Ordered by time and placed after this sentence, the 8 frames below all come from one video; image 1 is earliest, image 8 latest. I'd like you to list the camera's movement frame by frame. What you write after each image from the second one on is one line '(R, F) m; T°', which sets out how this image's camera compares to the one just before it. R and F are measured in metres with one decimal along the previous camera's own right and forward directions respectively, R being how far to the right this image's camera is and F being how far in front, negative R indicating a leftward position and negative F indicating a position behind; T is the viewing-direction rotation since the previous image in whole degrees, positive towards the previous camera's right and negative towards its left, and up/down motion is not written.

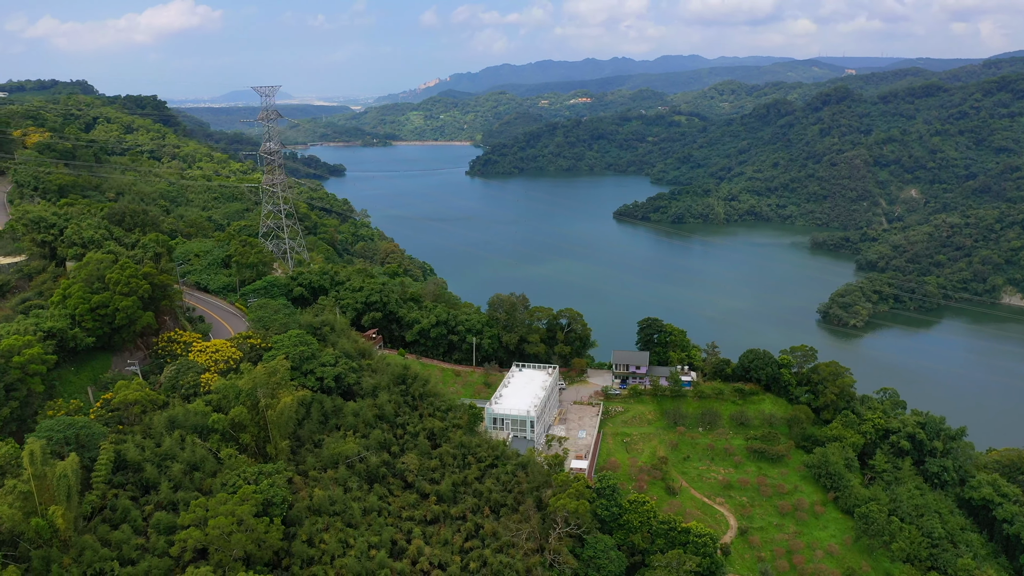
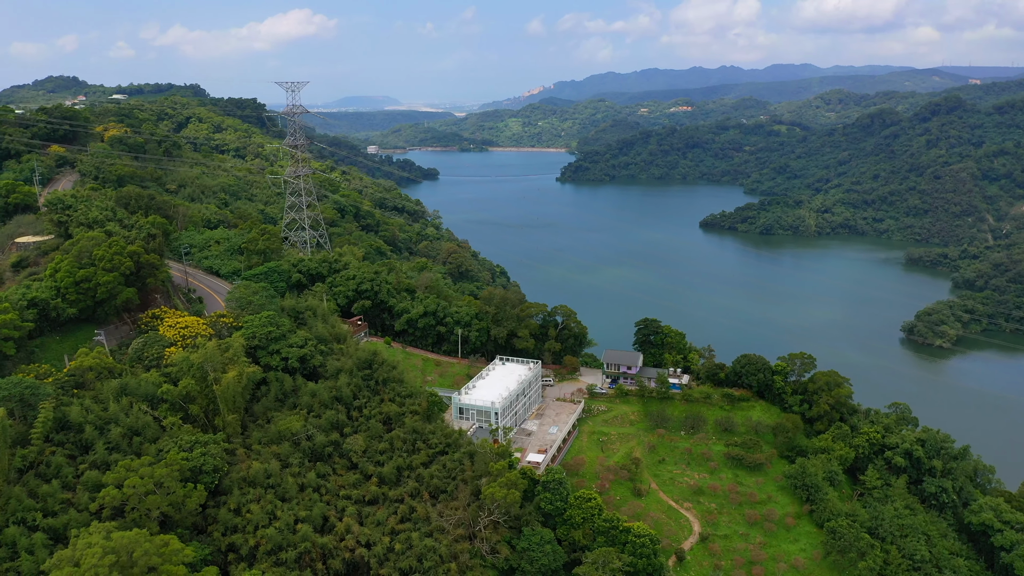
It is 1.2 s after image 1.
(+4.8, +0.2) m; -7°
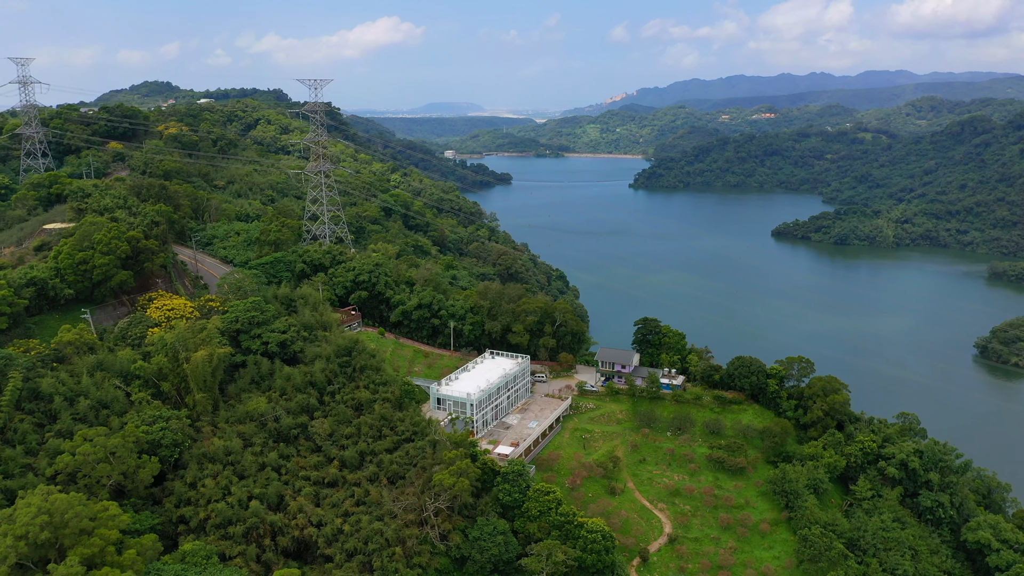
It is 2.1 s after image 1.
(+3.7, +0.1) m; -6°
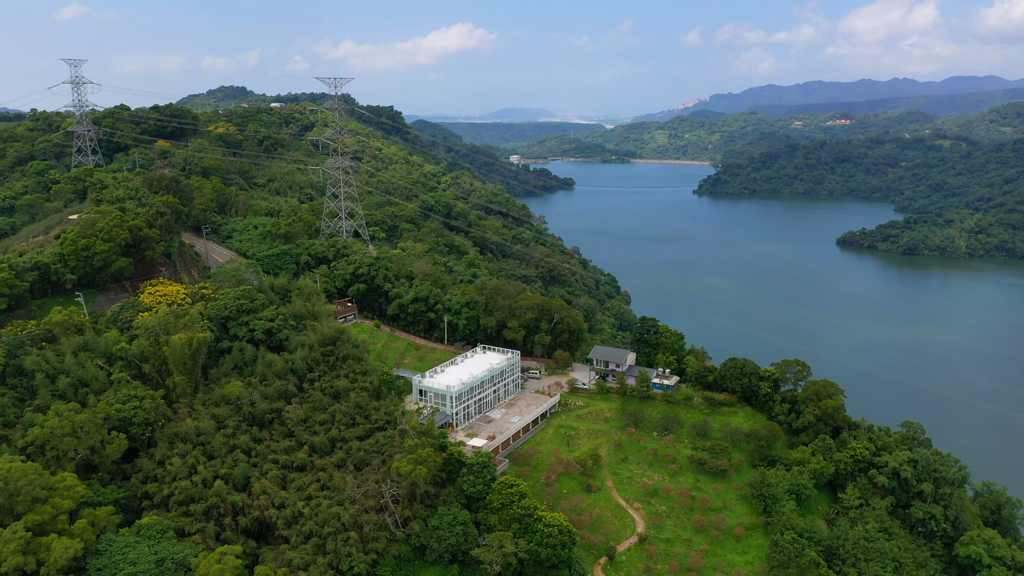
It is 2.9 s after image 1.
(+3.2, +0.1) m; -5°
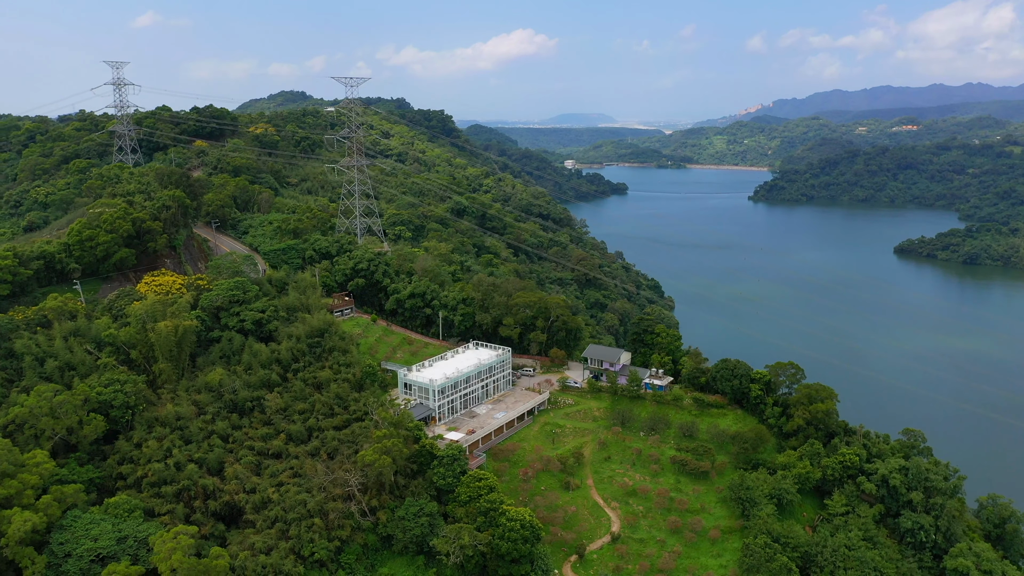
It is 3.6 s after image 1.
(+2.7, +0.1) m; -4°
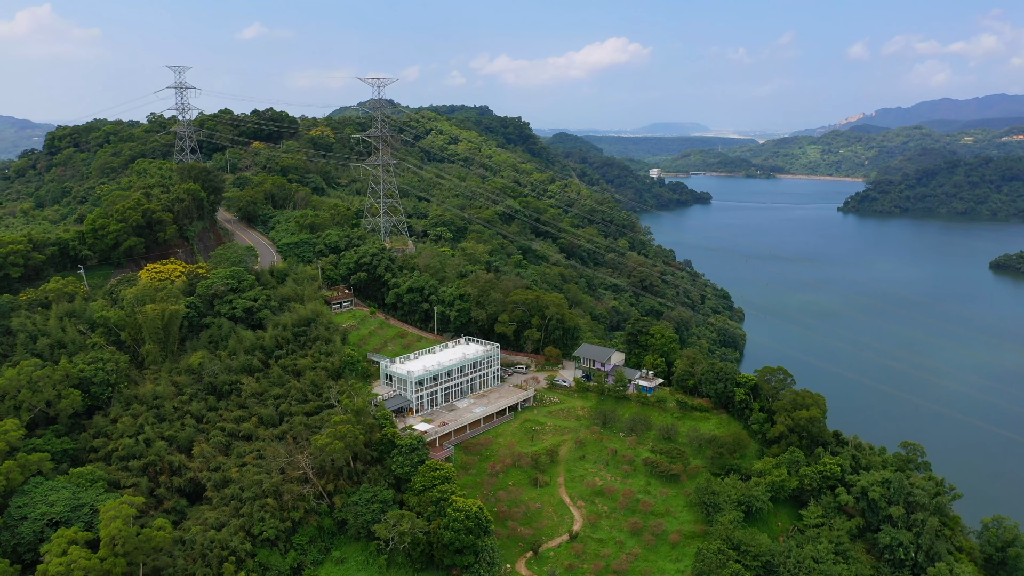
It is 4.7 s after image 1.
(+4.1, +0.2) m; -6°
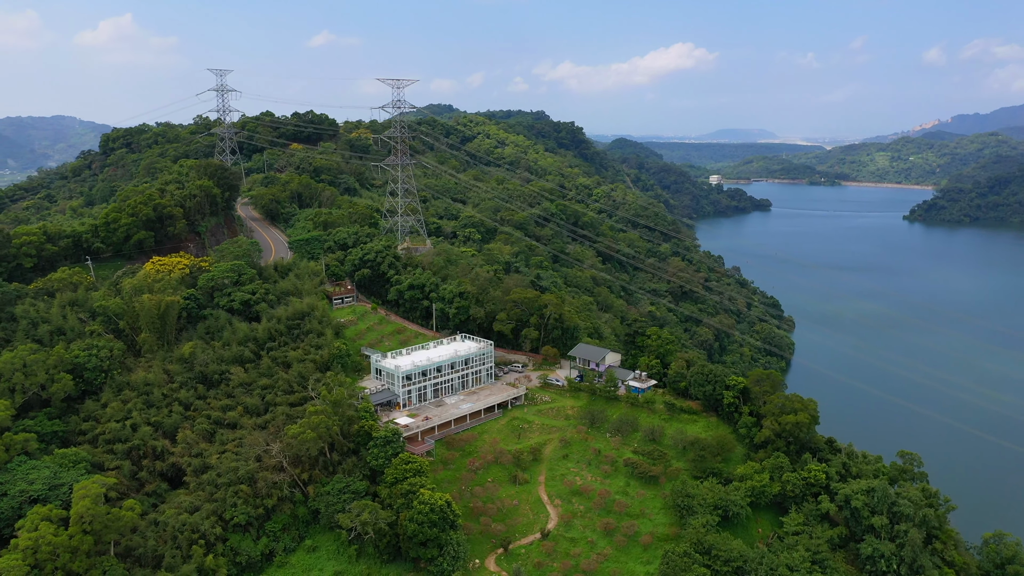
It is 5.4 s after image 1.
(+2.8, +0.1) m; -4°
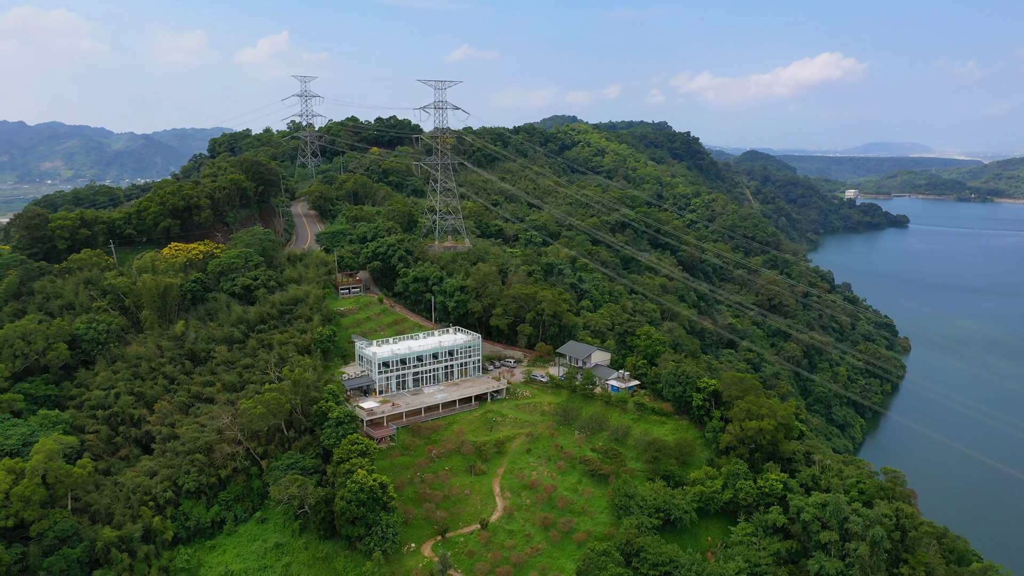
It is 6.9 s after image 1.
(+6.0, +0.5) m; -9°
